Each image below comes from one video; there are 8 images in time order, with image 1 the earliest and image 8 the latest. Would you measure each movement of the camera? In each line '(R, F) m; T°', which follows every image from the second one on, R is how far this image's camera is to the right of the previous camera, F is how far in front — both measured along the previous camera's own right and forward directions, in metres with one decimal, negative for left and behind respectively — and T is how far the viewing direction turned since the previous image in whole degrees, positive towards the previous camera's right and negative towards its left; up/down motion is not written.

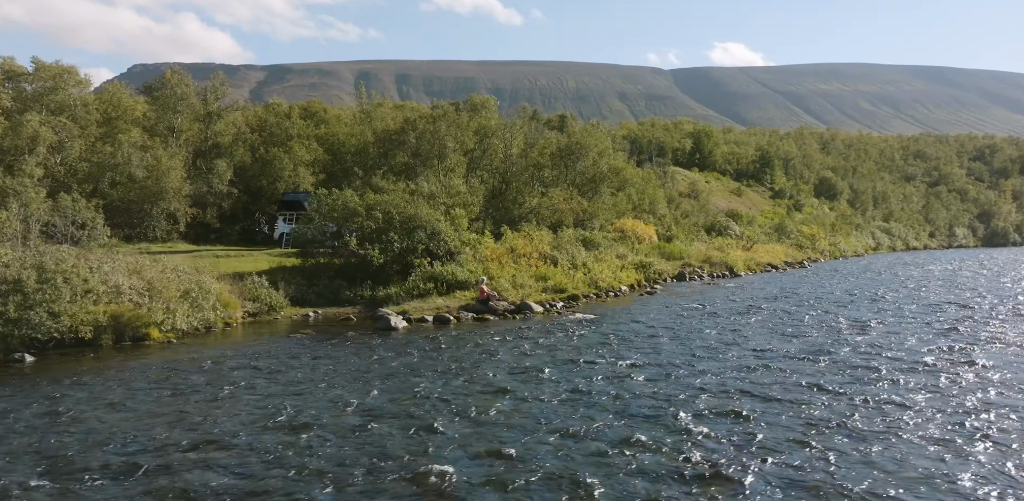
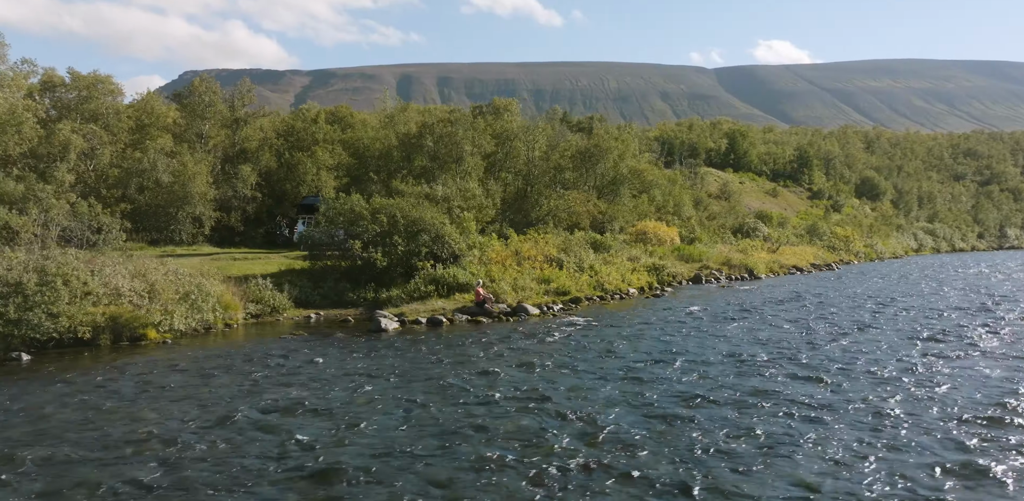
(+2.1, -0.5) m; -4°
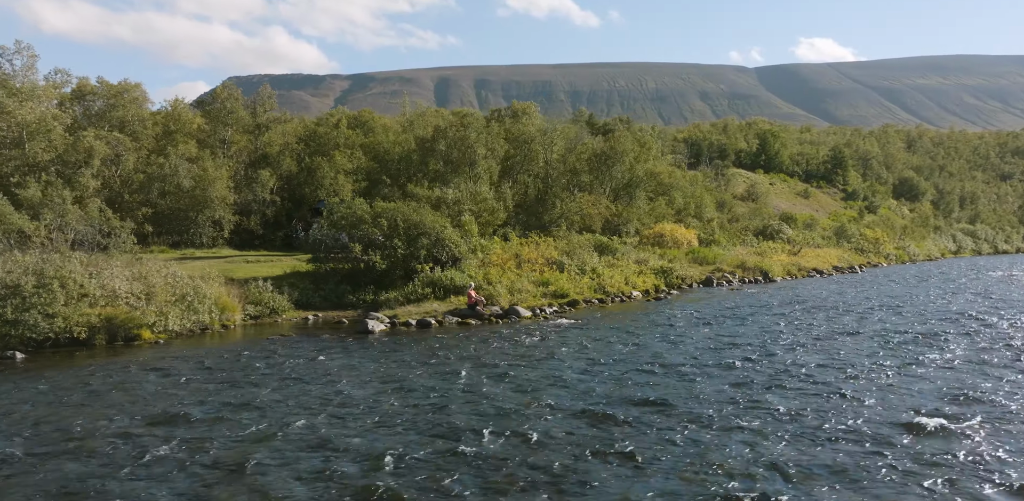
(+2.1, -0.5) m; -3°
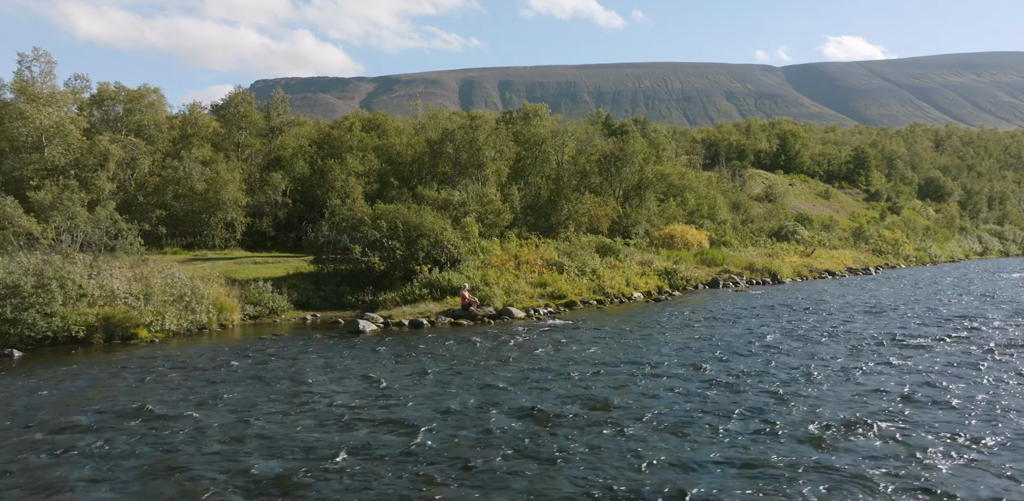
(+1.5, -0.4) m; -2°
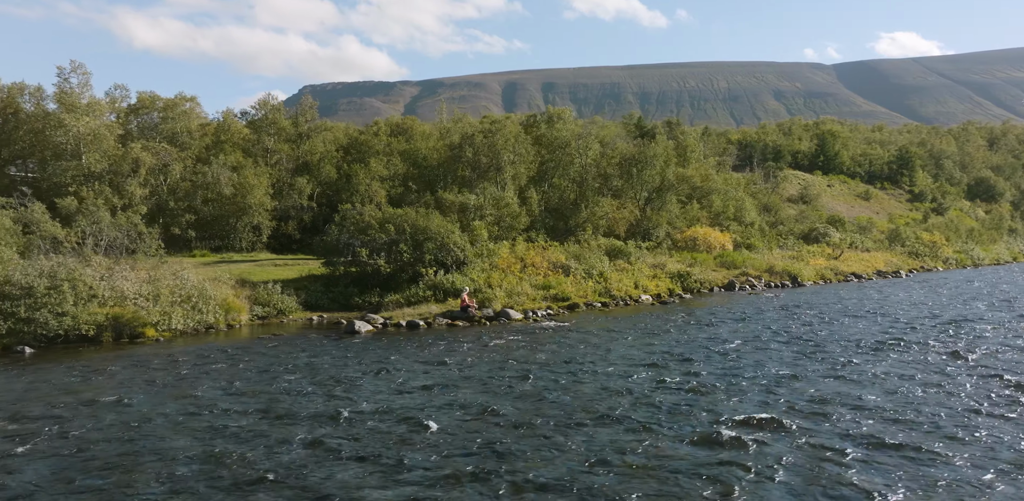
(+2.3, -0.7) m; -4°
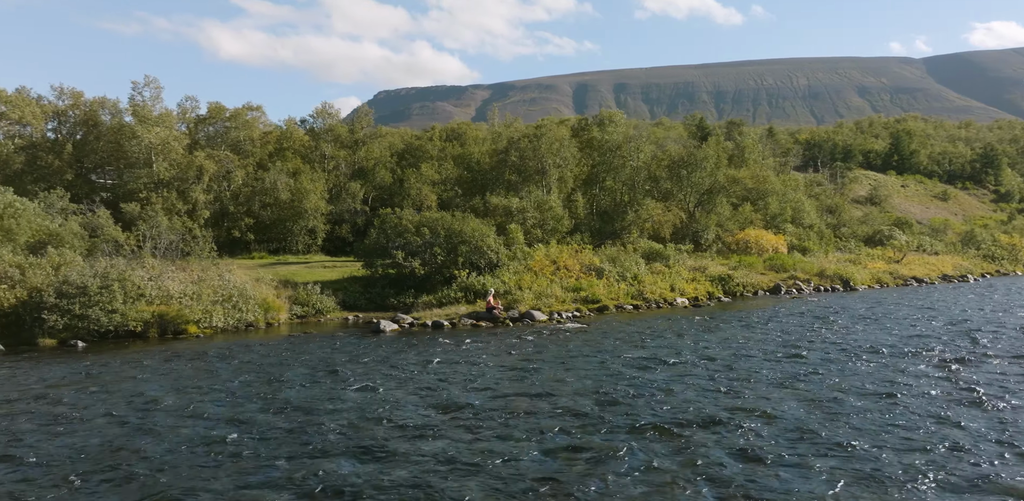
(+2.5, -0.9) m; -6°
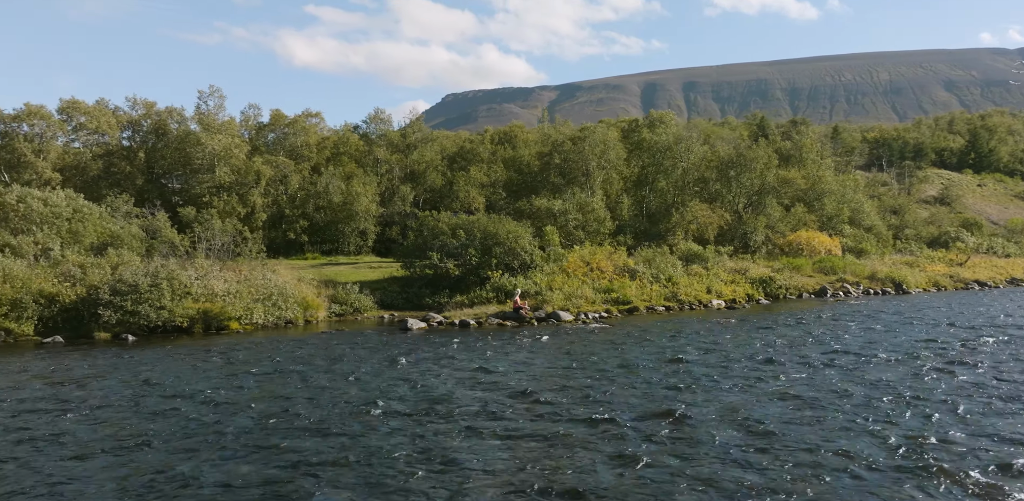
(+2.3, -0.9) m; -6°
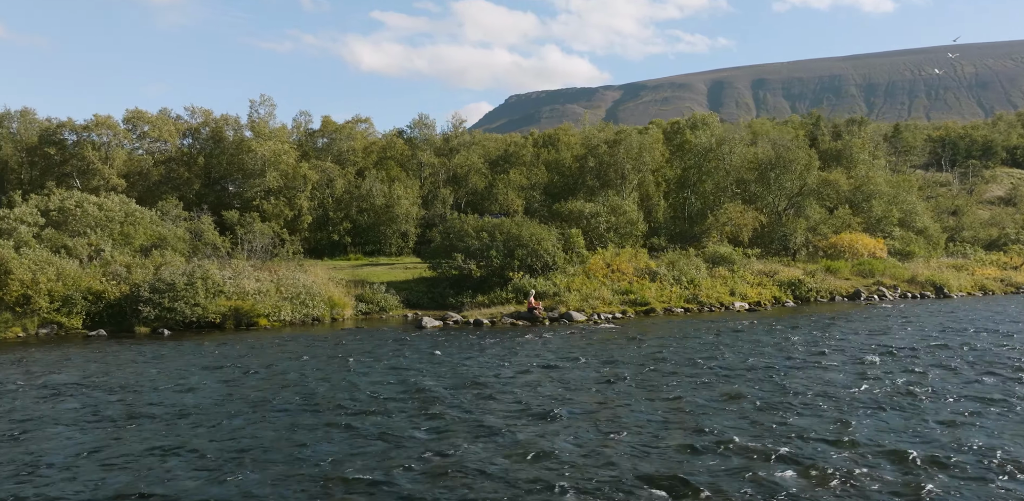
(+3.0, -1.1) m; -6°
